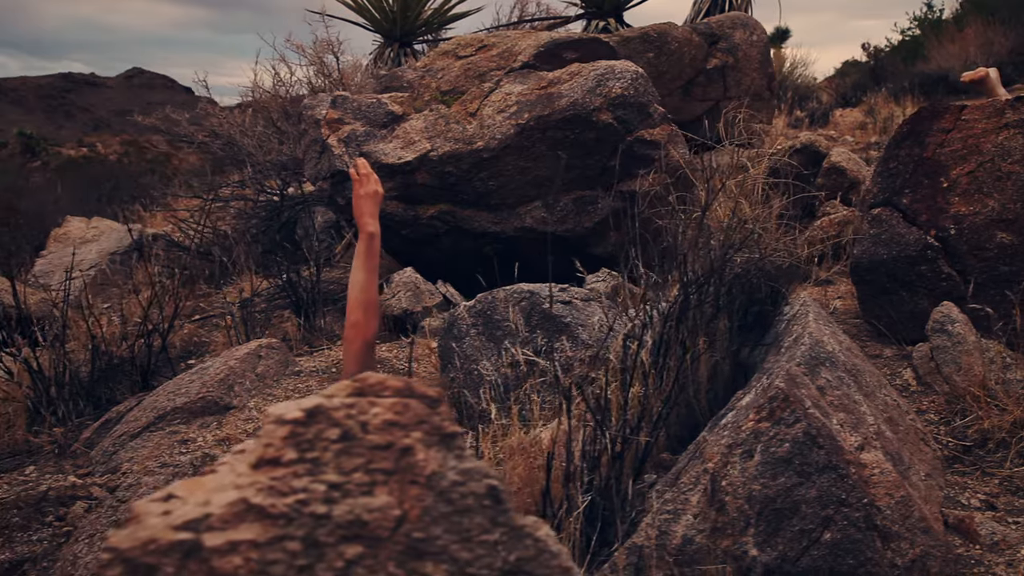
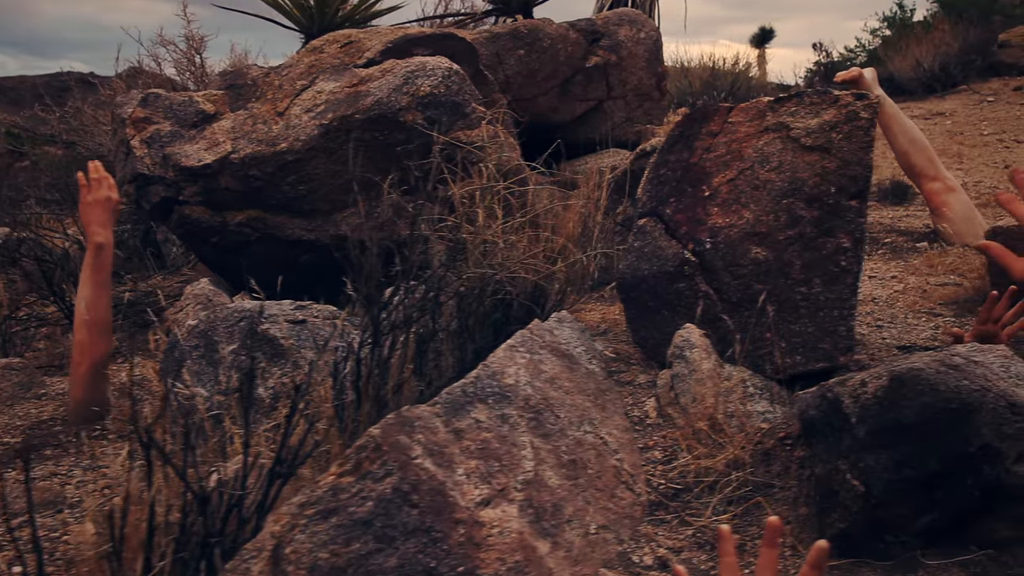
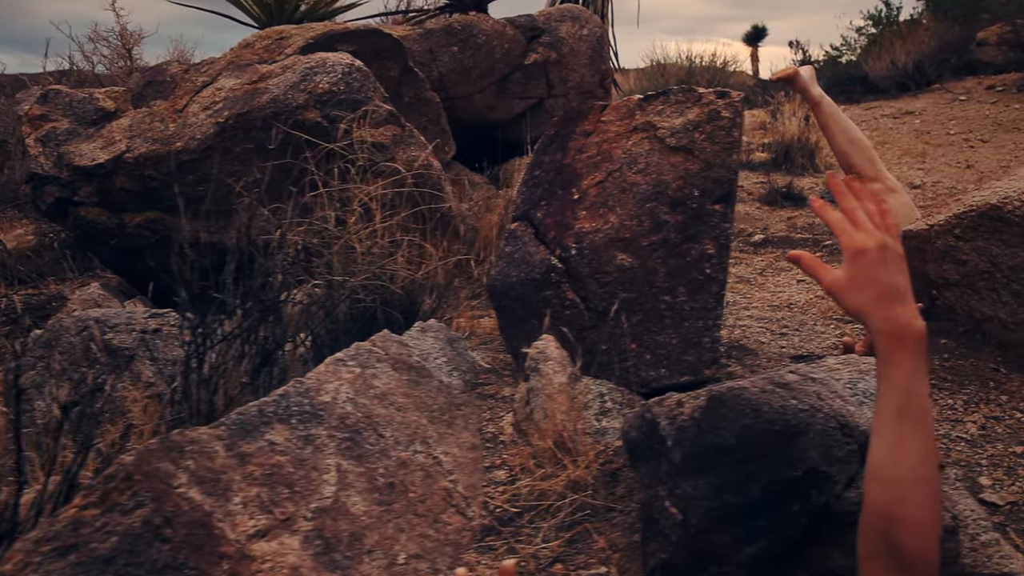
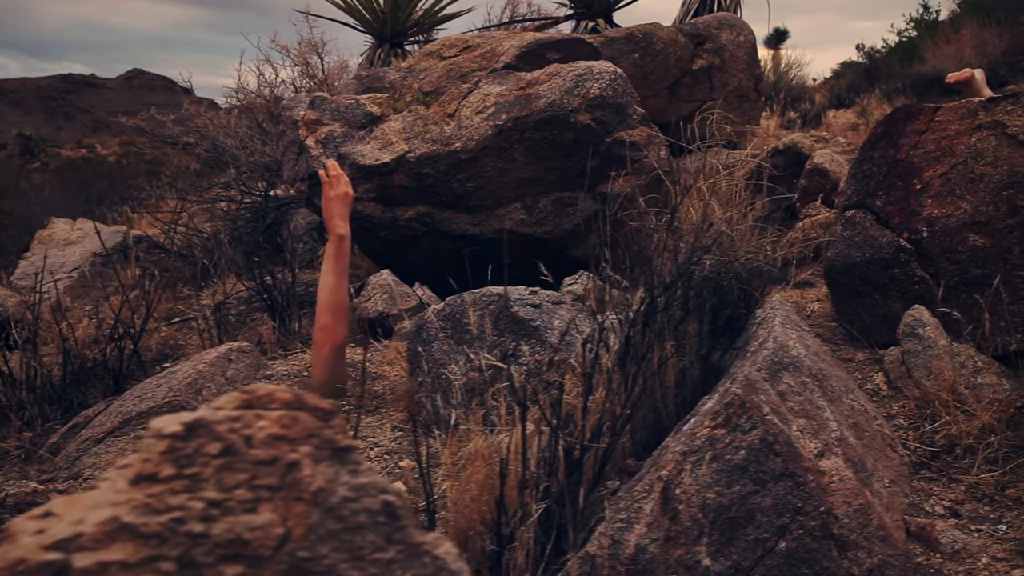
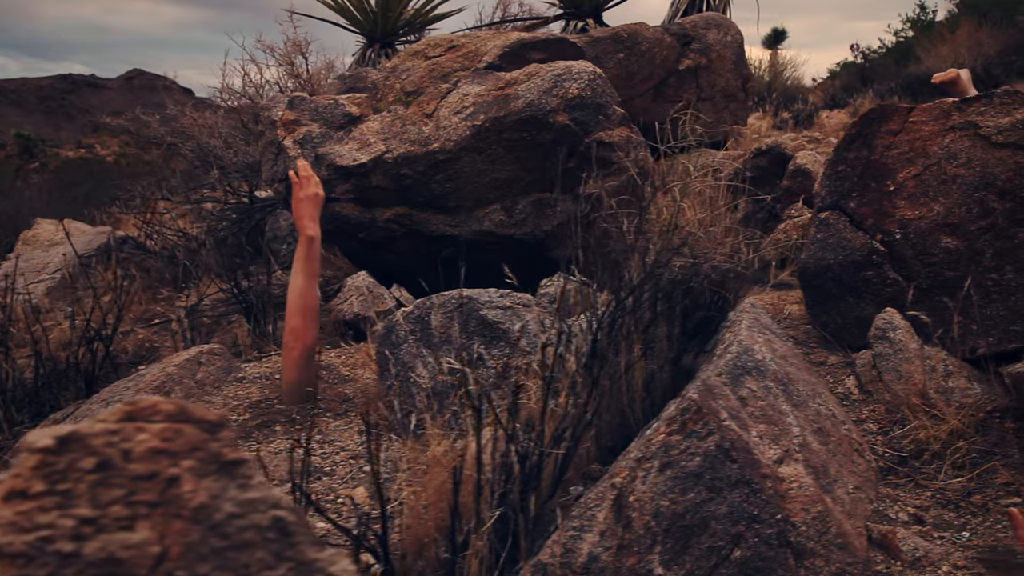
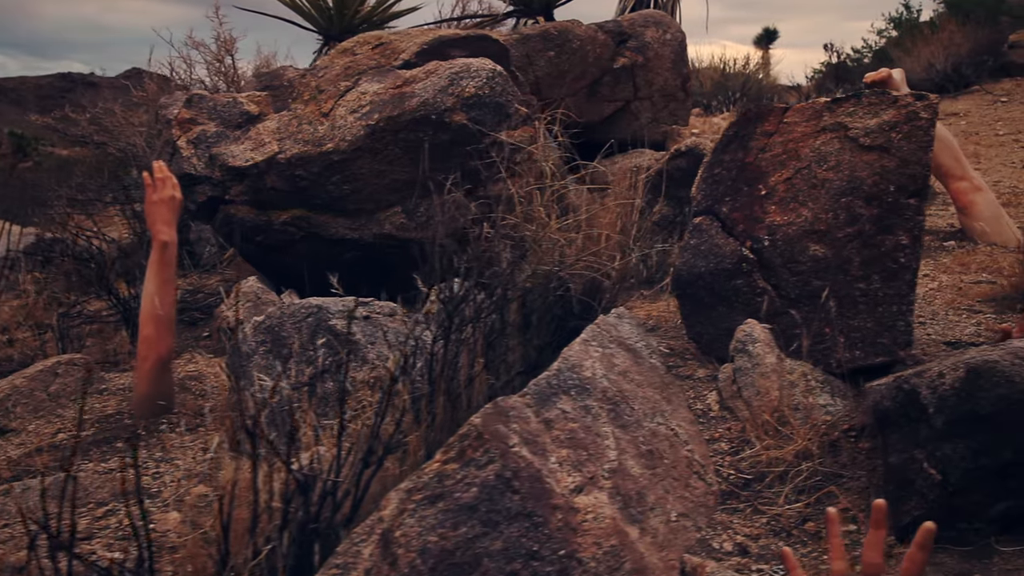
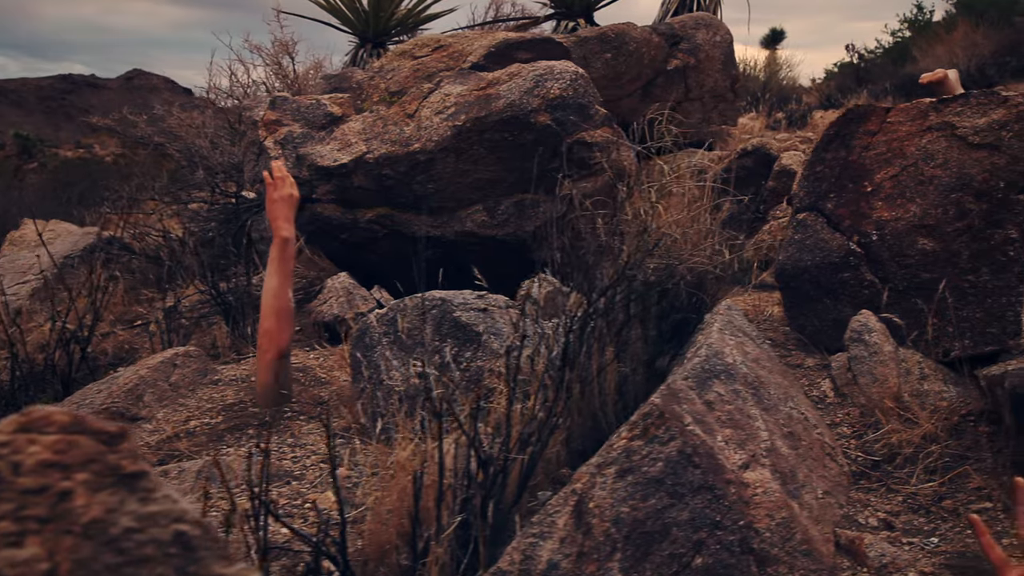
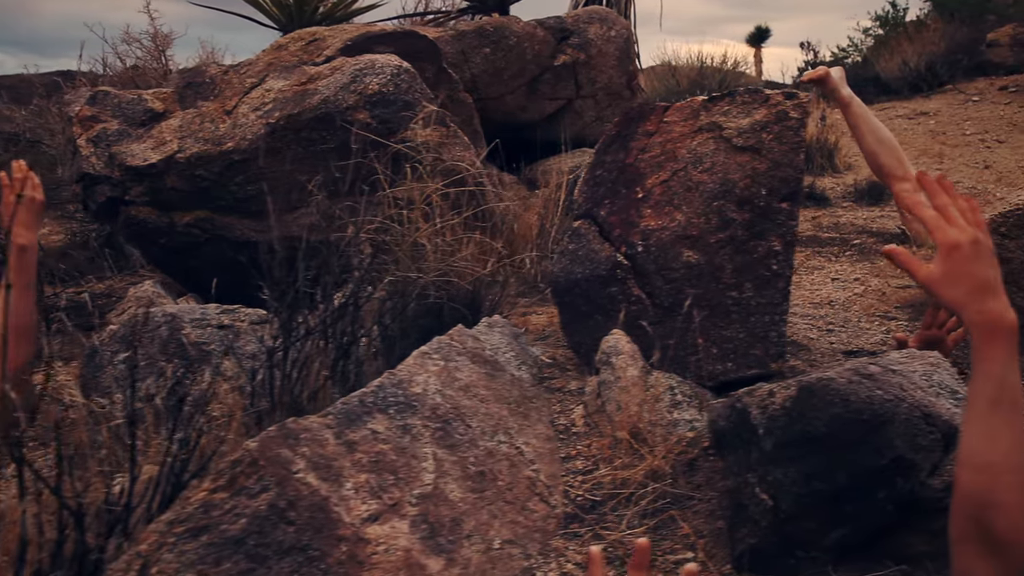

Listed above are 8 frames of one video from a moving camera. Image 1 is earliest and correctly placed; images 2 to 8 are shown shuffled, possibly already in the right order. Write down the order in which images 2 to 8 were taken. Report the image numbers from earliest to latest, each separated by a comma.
4, 5, 7, 6, 2, 8, 3
